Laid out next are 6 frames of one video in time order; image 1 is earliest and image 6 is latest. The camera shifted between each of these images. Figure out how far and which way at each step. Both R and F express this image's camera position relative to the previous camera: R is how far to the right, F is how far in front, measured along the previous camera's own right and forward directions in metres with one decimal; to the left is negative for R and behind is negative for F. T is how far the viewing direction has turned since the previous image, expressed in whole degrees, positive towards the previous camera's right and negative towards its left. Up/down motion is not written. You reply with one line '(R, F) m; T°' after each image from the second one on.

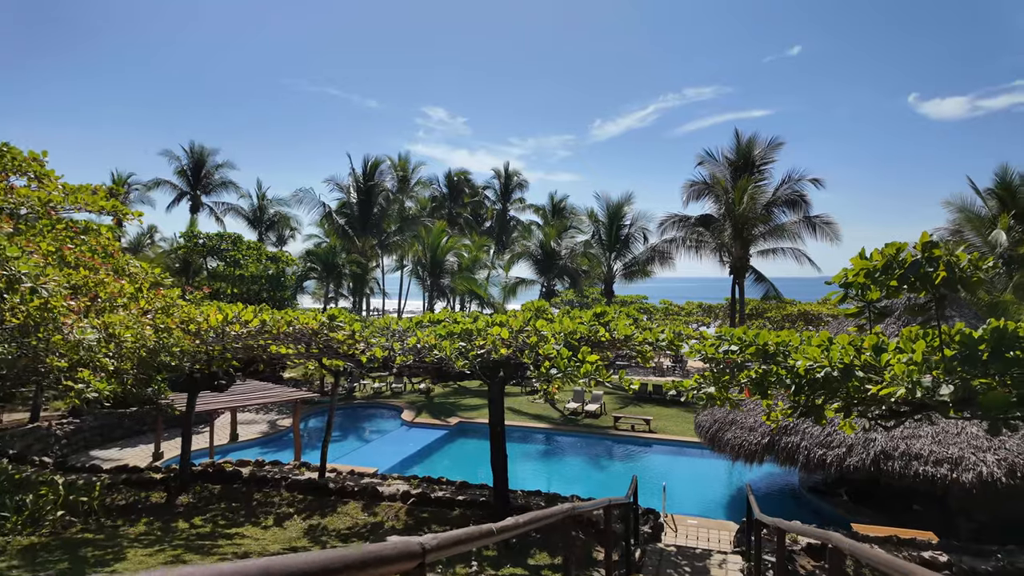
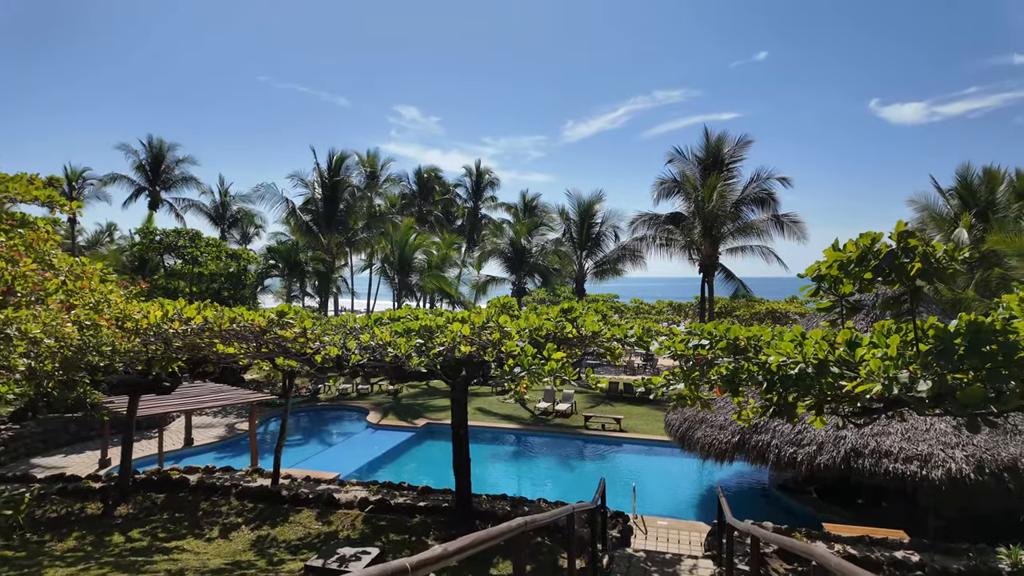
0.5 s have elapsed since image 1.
(+0.1, +0.4) m; +3°
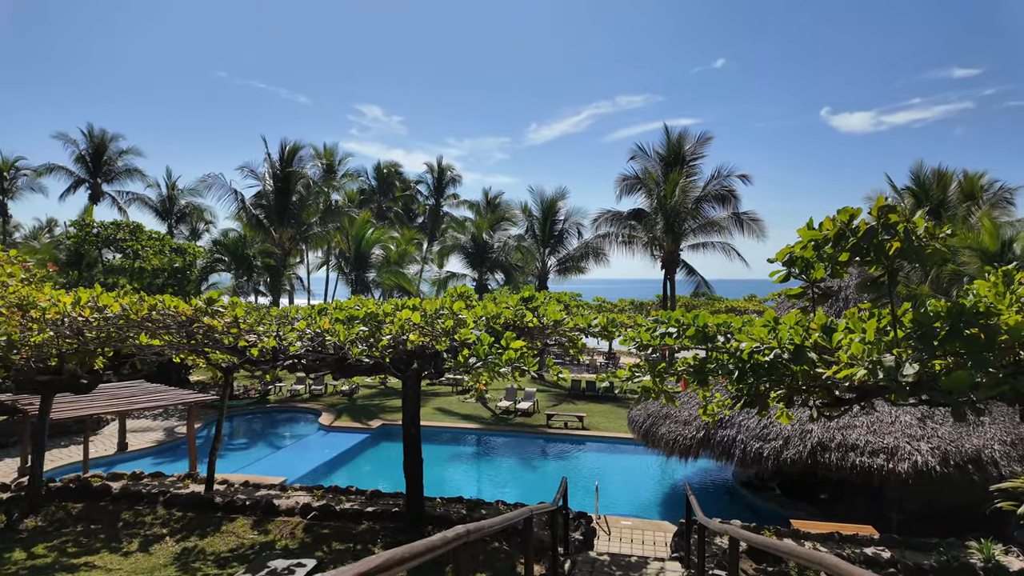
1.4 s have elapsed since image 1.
(+0.1, +0.5) m; +4°
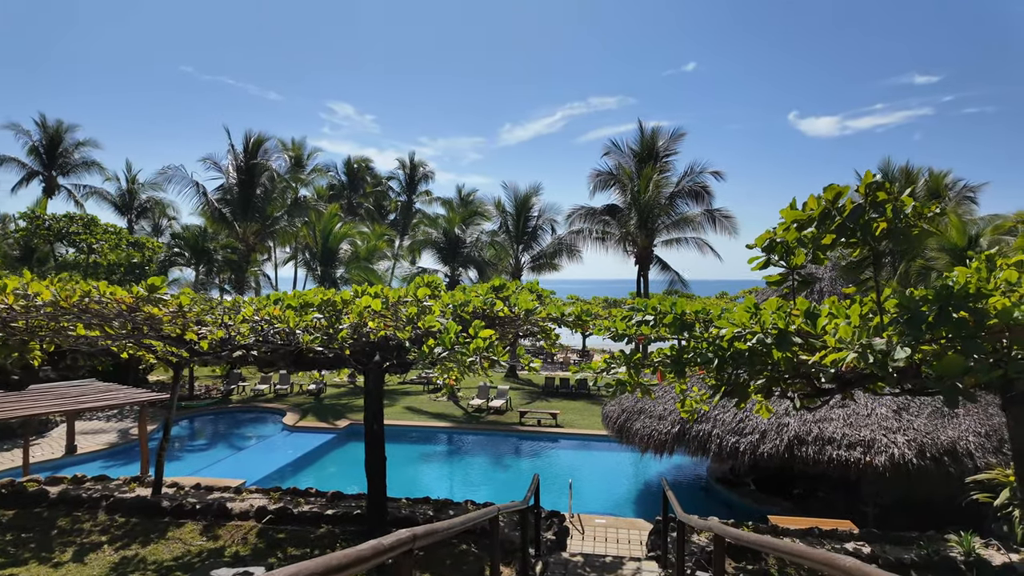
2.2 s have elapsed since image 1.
(+0.1, +0.4) m; +3°
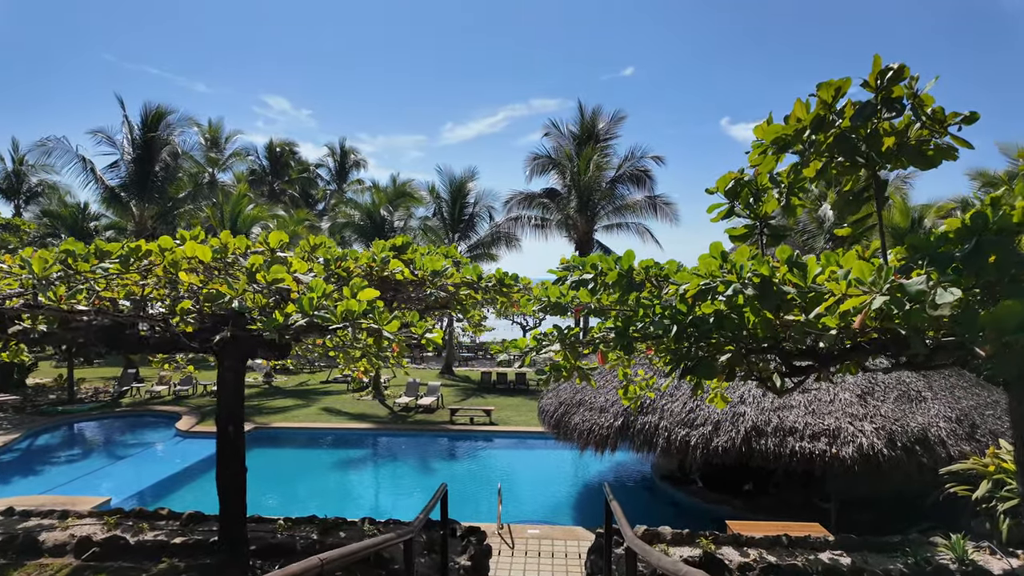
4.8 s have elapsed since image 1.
(+0.4, +1.5) m; +6°
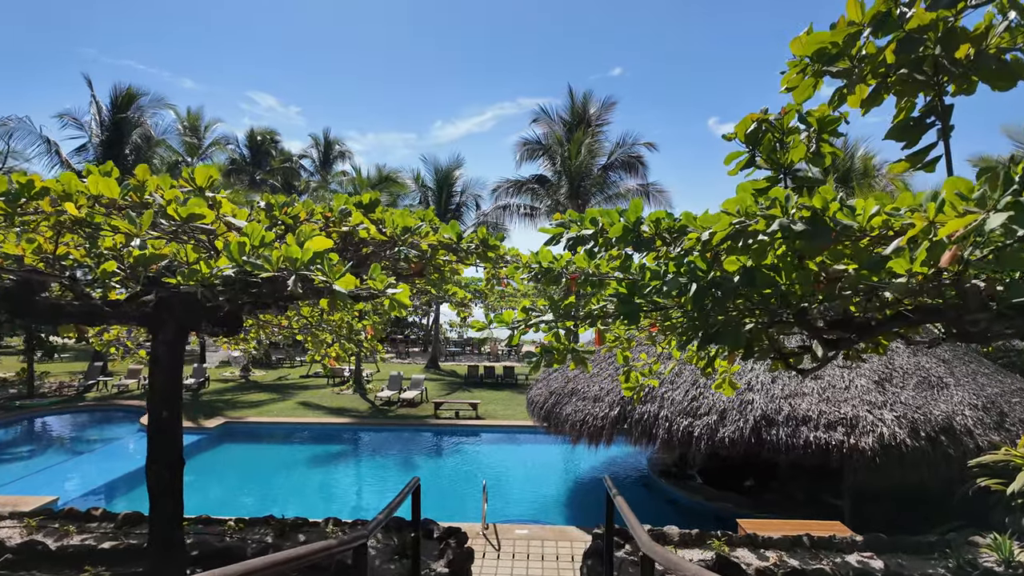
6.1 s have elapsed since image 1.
(0.0, +0.7) m; +1°
